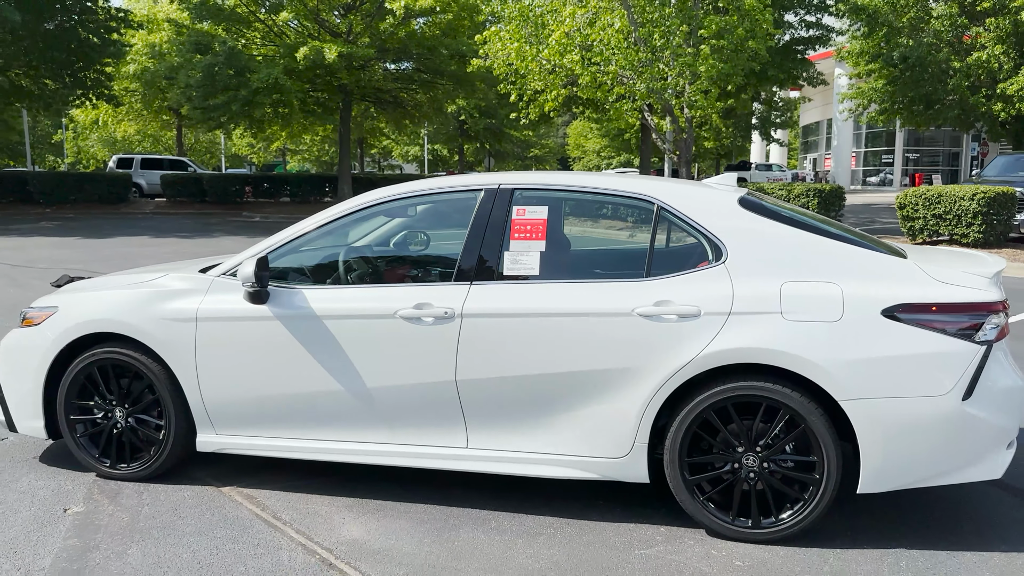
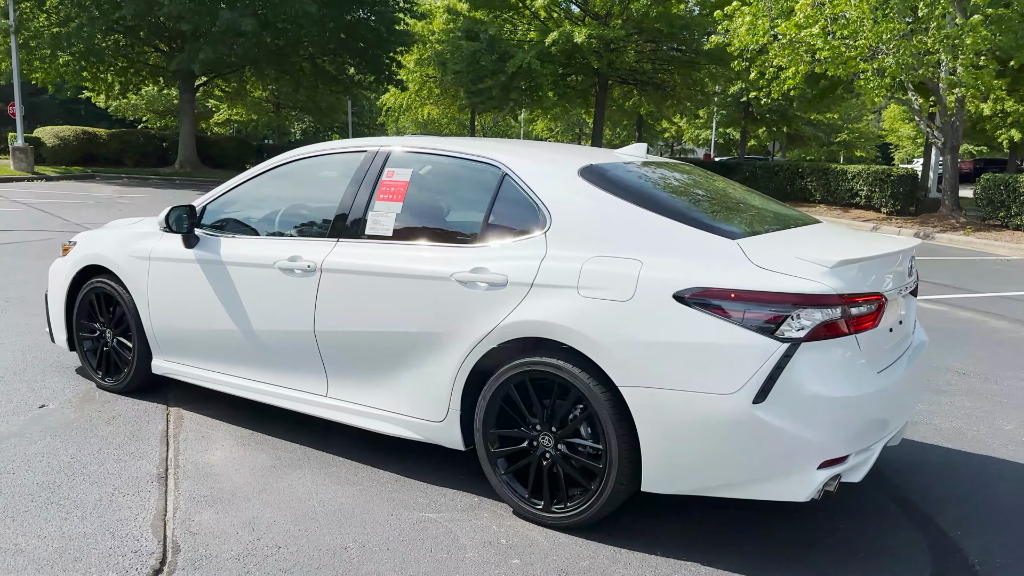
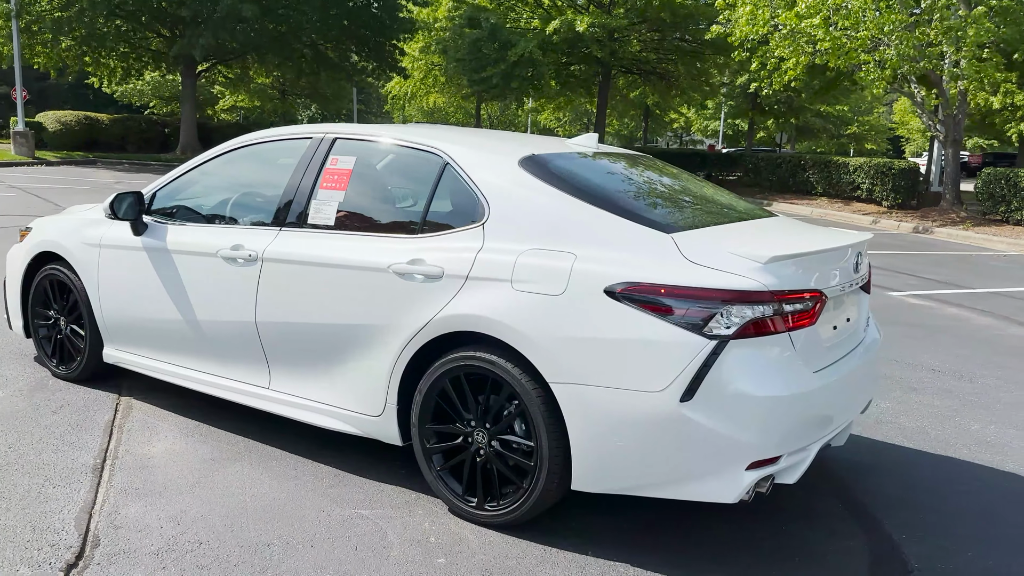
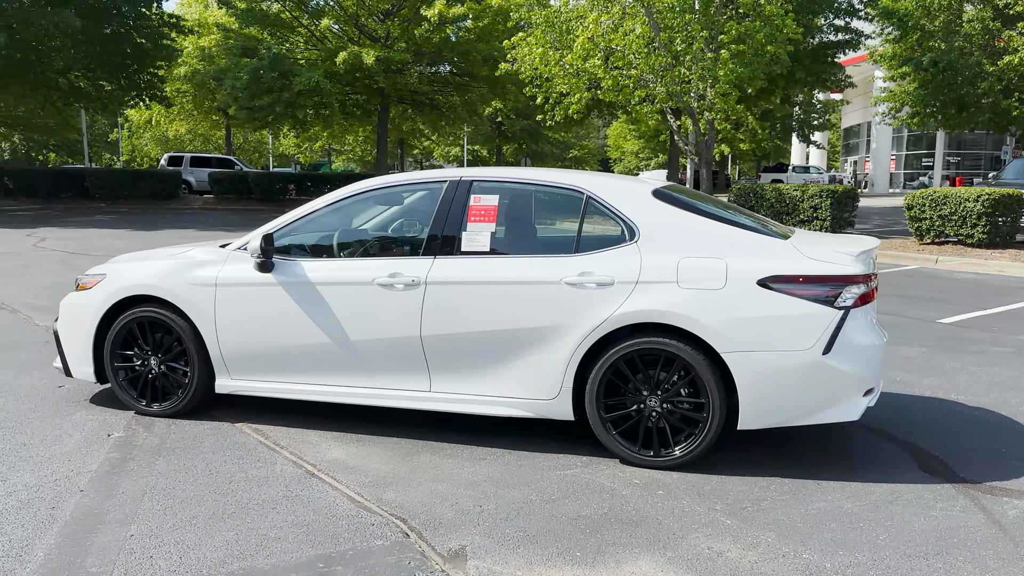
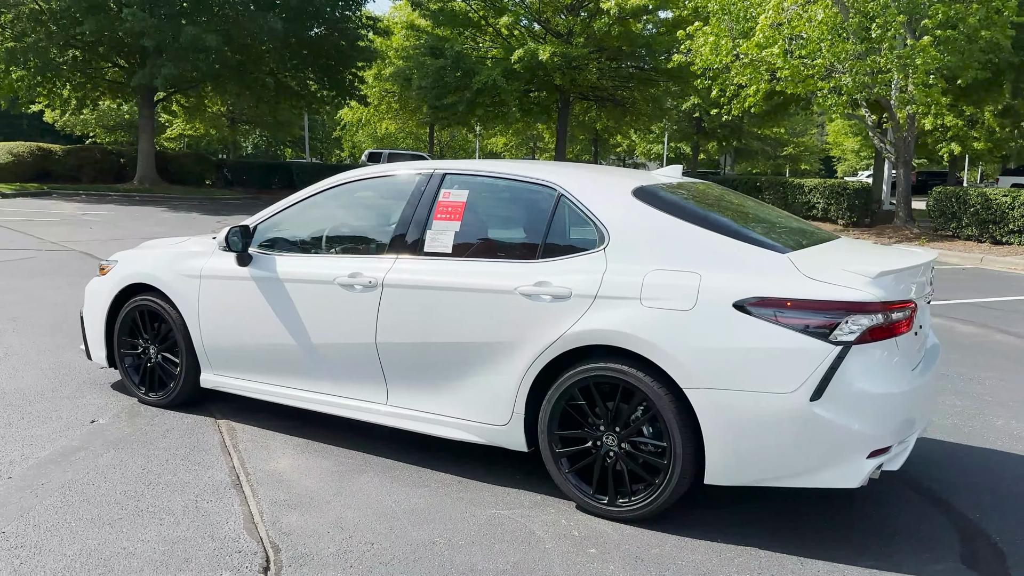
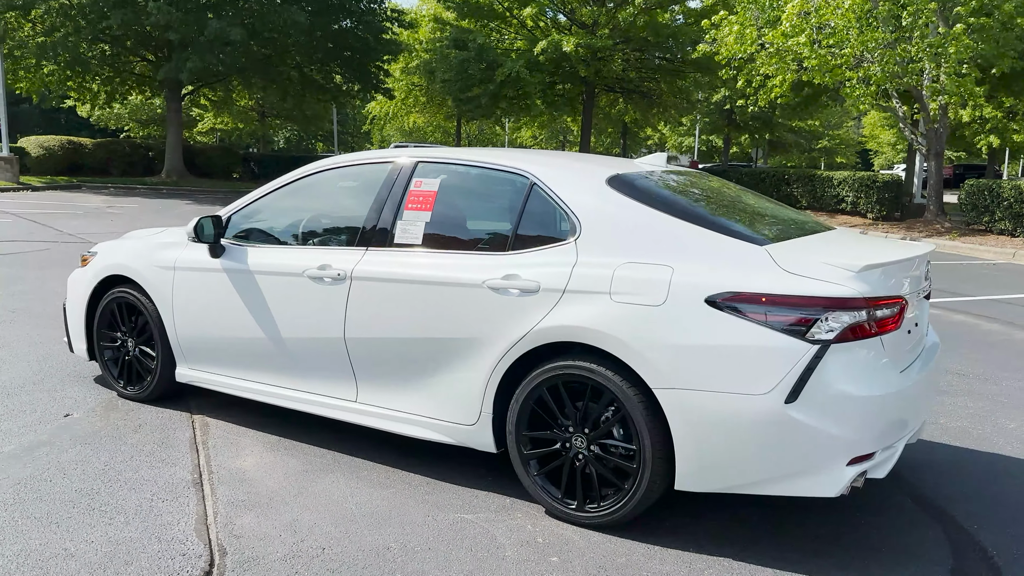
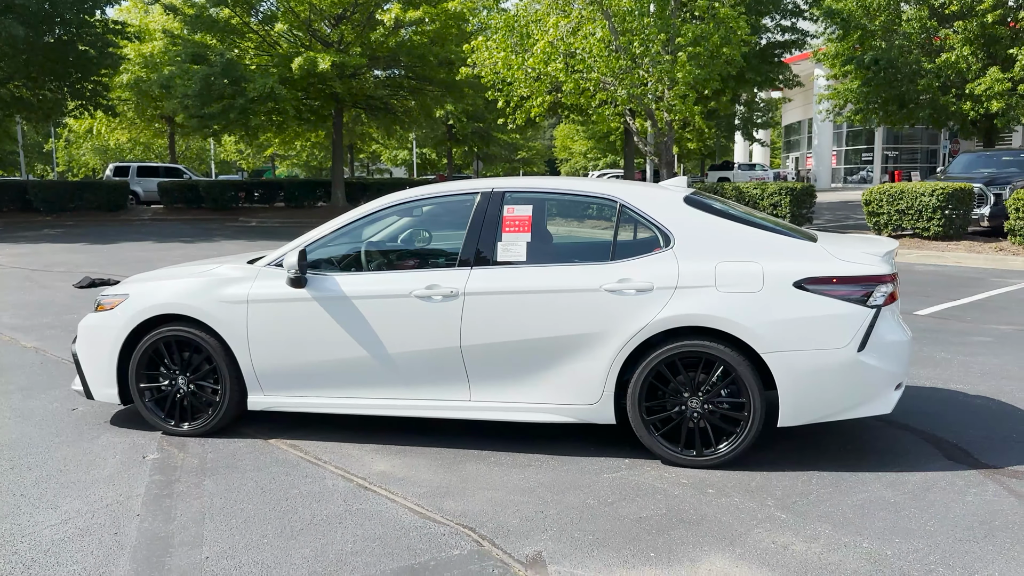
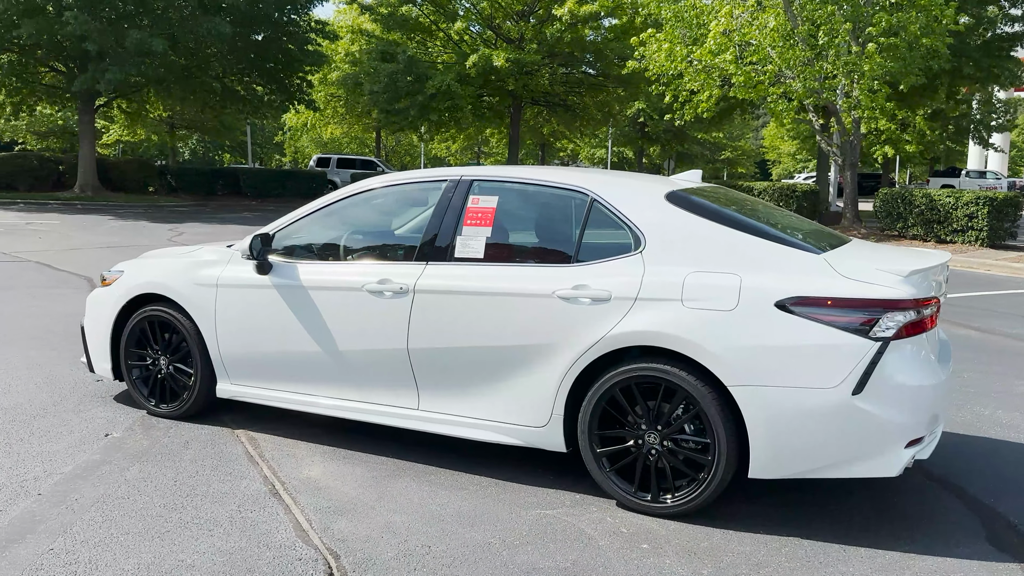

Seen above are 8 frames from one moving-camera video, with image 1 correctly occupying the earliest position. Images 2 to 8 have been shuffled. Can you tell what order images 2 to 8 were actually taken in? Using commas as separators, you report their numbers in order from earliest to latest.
7, 4, 8, 5, 6, 2, 3
